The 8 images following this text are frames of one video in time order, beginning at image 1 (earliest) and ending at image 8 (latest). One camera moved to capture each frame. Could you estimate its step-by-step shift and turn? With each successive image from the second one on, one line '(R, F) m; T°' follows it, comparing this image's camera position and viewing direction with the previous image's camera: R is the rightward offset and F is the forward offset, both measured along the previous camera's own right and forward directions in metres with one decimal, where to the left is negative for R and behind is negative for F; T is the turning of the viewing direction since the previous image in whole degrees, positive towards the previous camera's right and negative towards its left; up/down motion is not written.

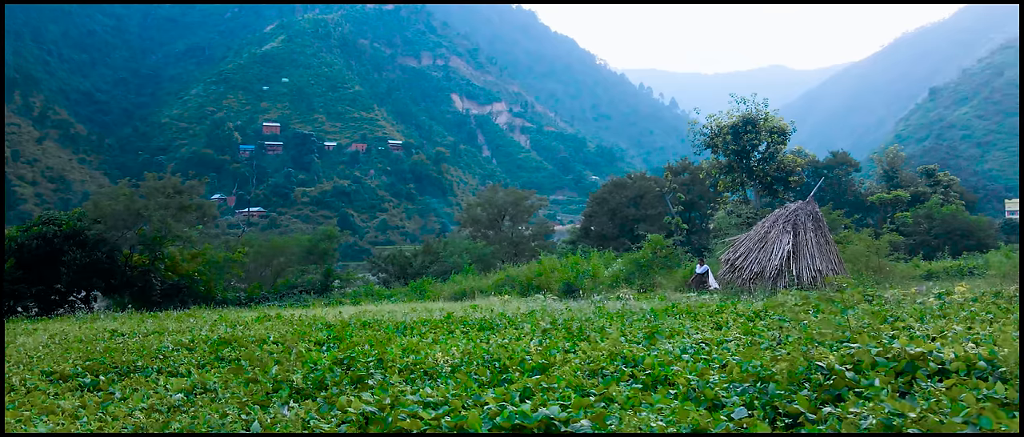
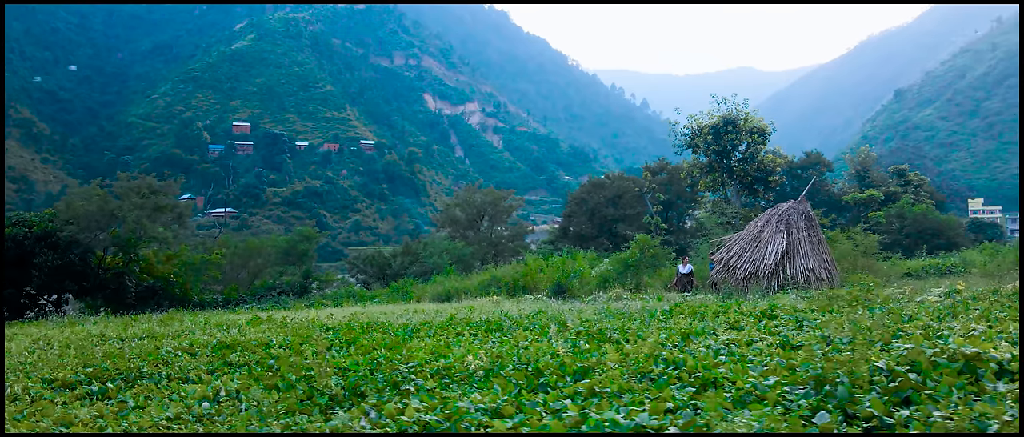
(-0.3, +0.1) m; +2°
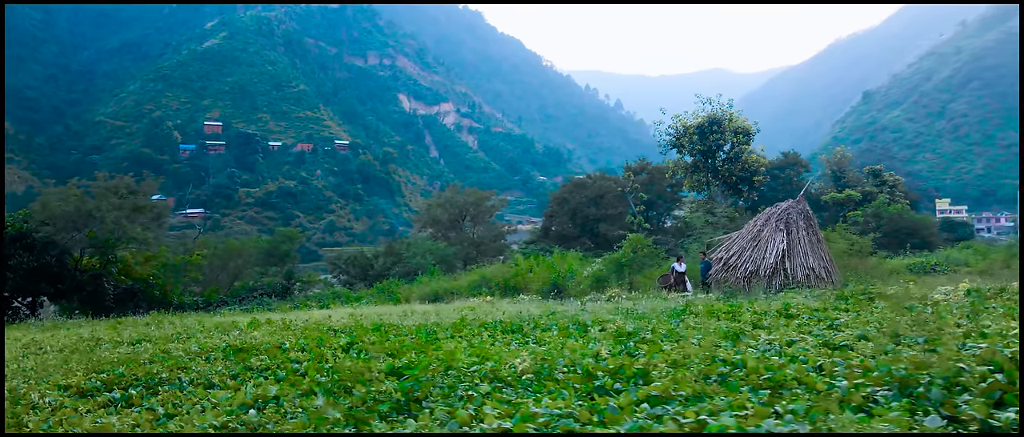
(-0.3, +0.1) m; +2°
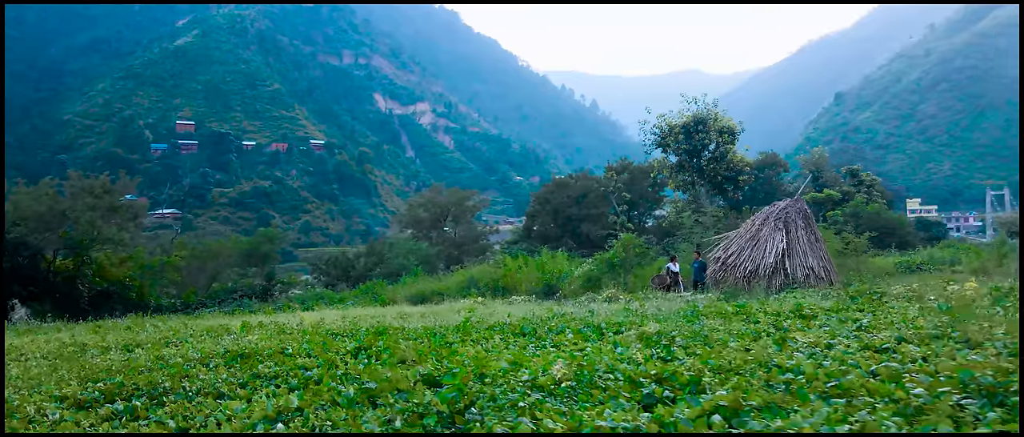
(-0.3, +0.2) m; +2°
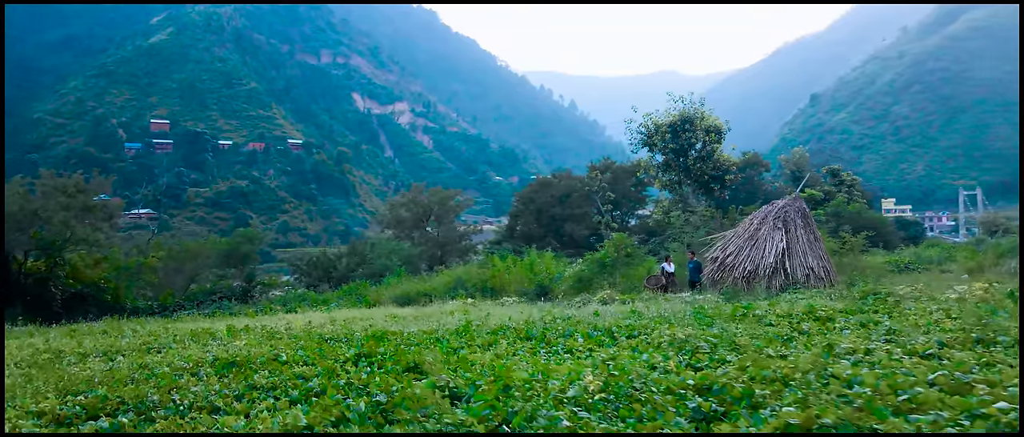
(-0.2, +0.3) m; +2°
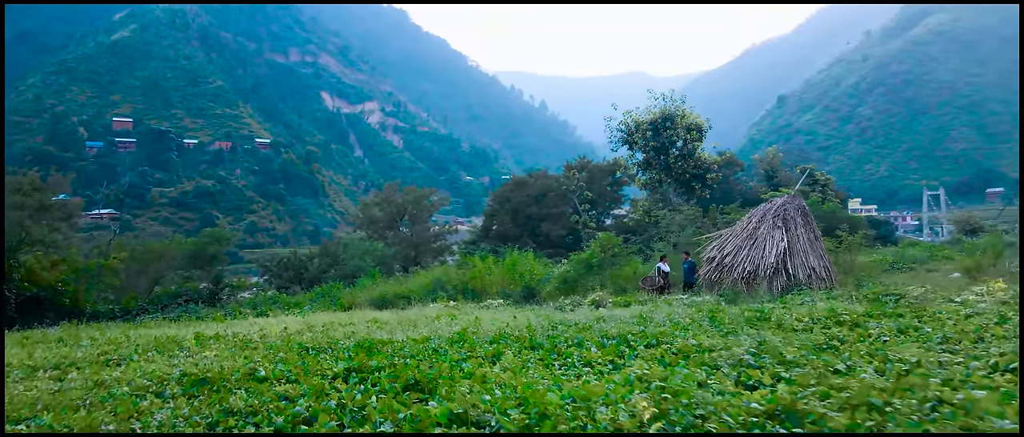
(-0.2, +0.5) m; +2°
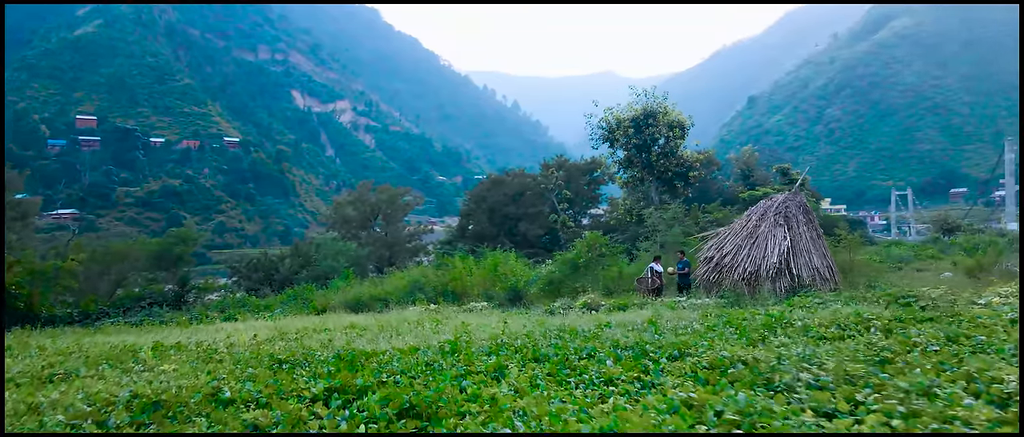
(-0.2, +0.6) m; +2°
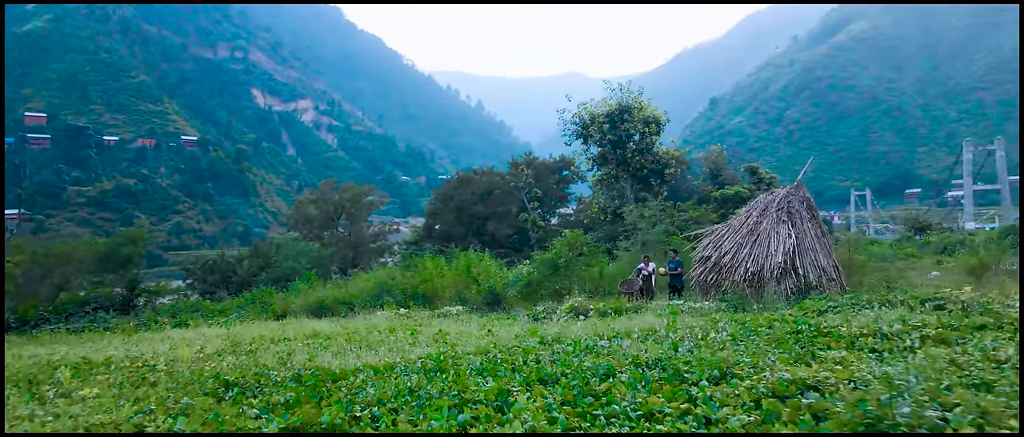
(-0.2, +0.8) m; +3°
